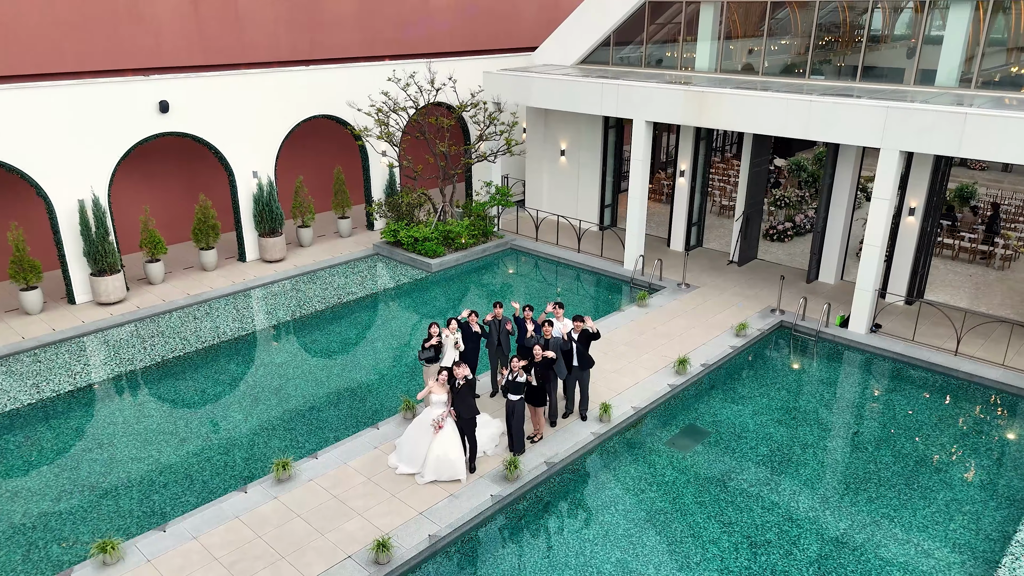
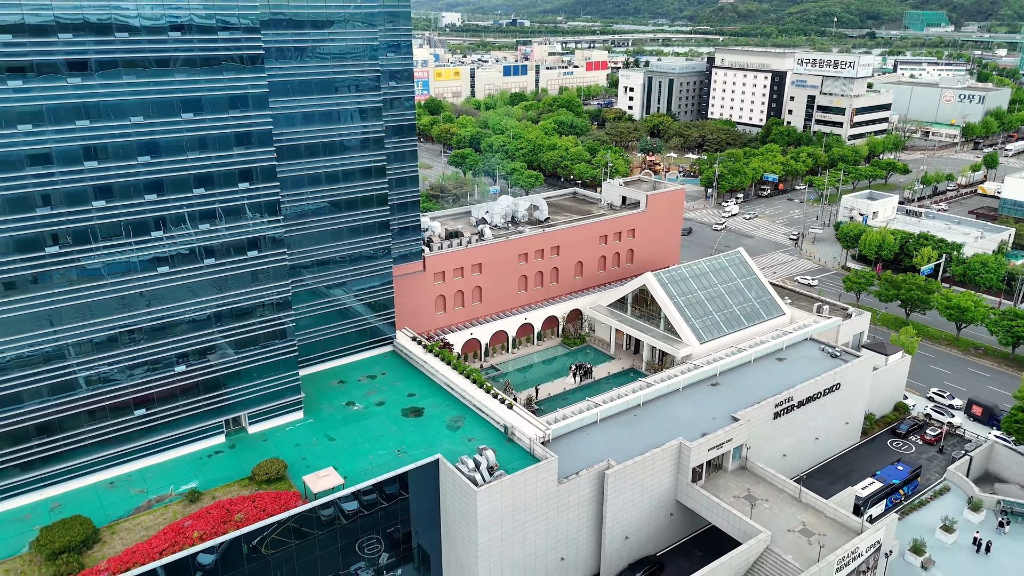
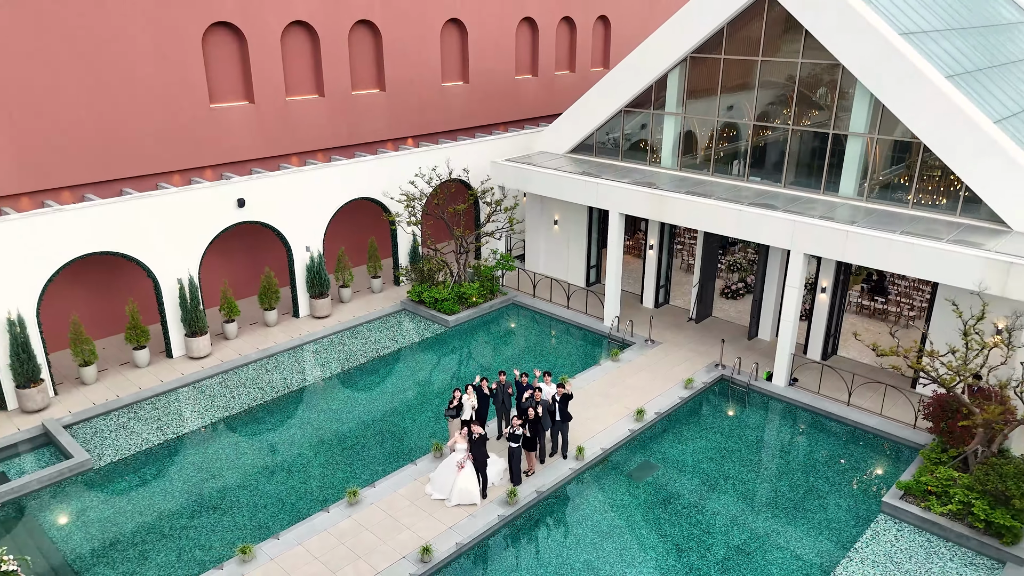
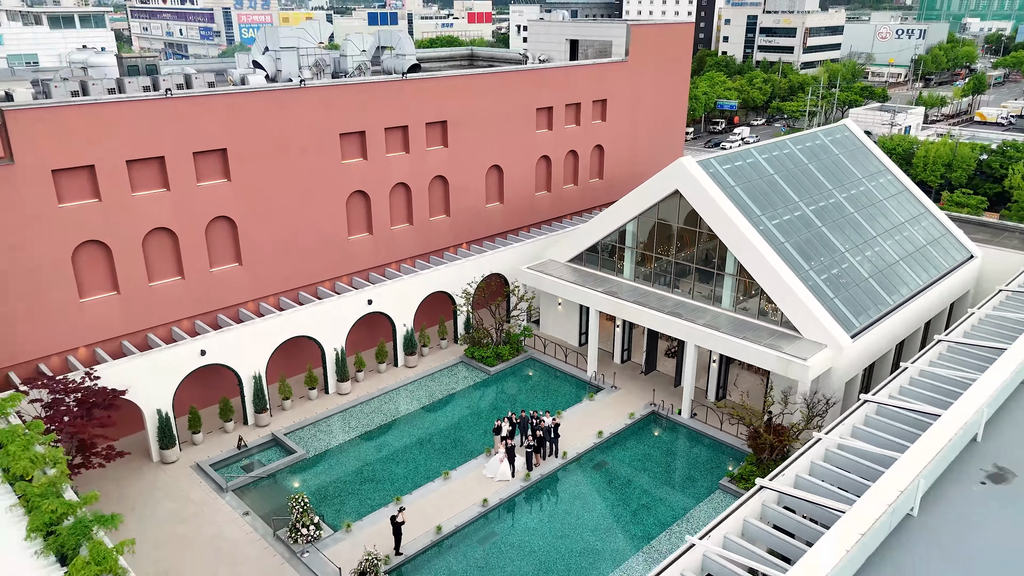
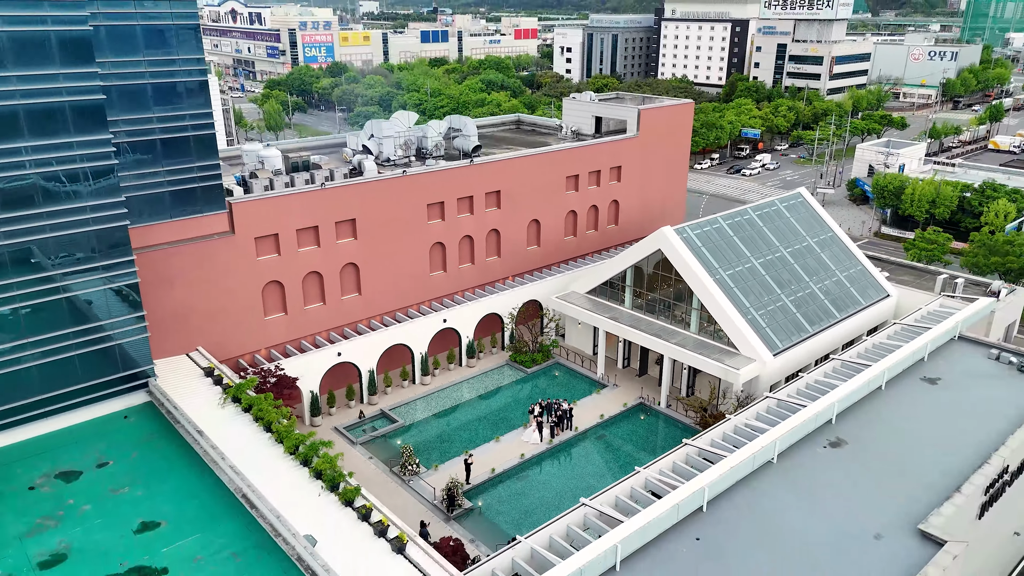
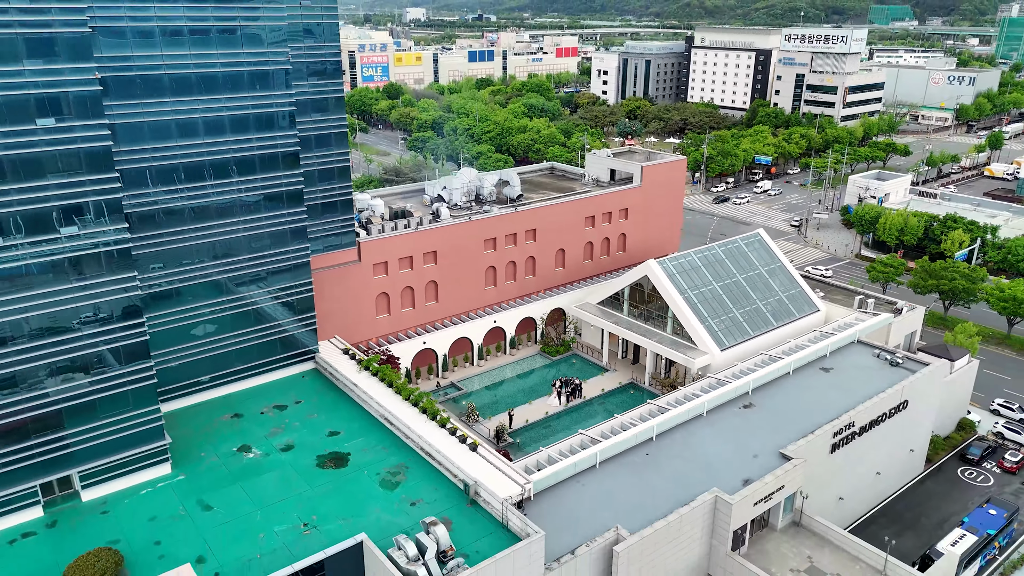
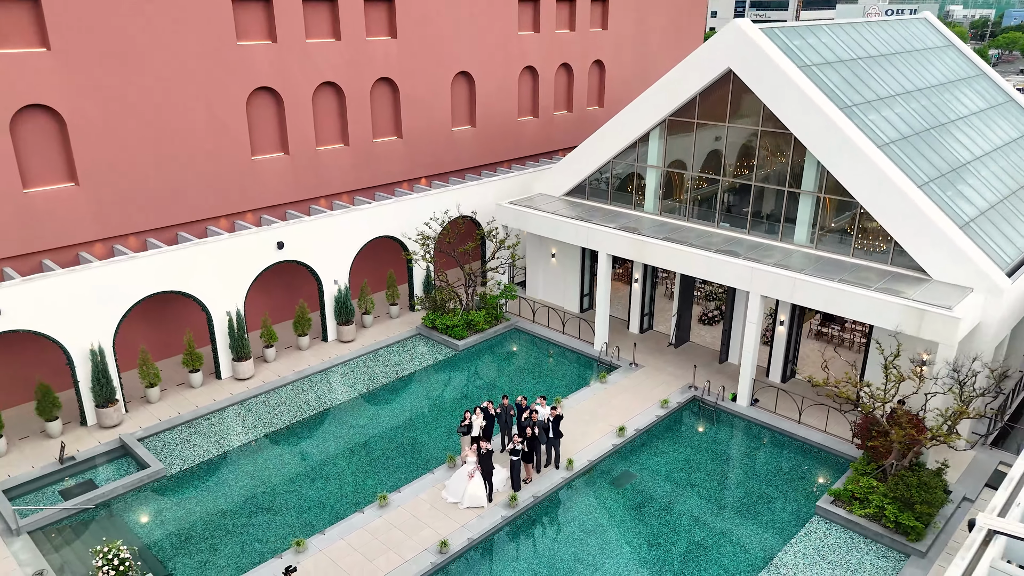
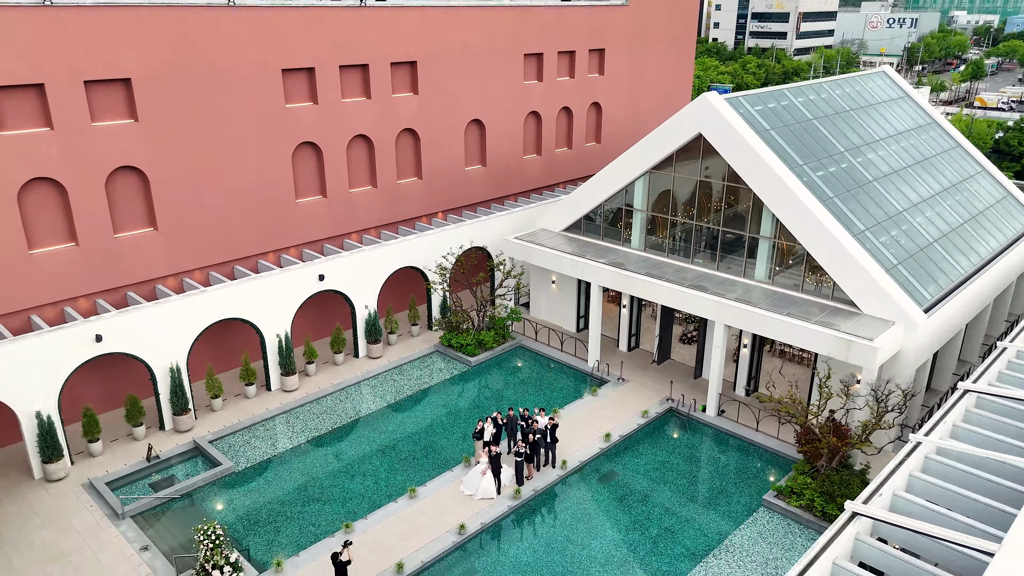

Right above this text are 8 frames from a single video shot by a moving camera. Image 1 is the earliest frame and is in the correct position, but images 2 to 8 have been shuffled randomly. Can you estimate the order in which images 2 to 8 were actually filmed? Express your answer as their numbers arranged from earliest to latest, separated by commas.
3, 7, 8, 4, 5, 6, 2
